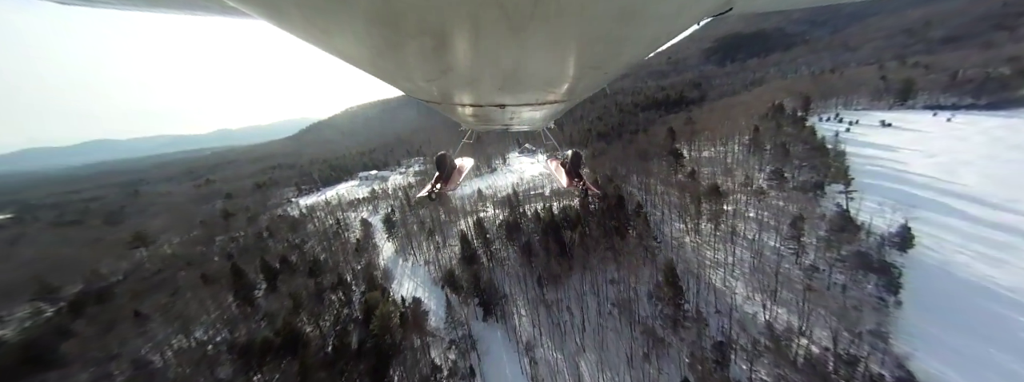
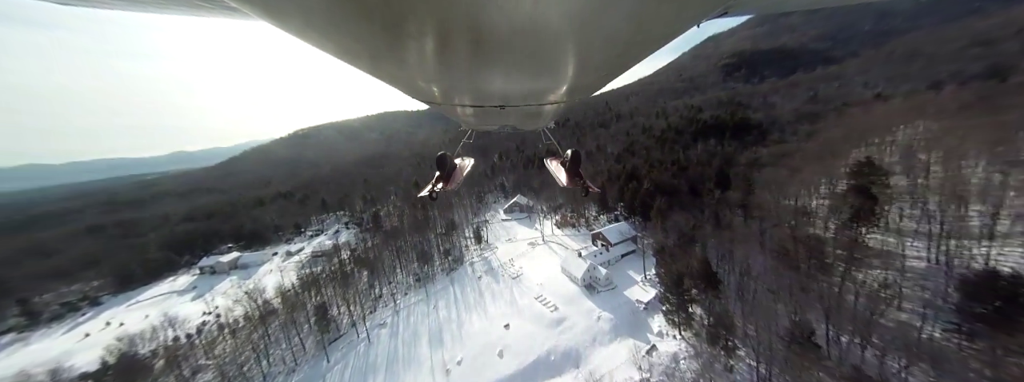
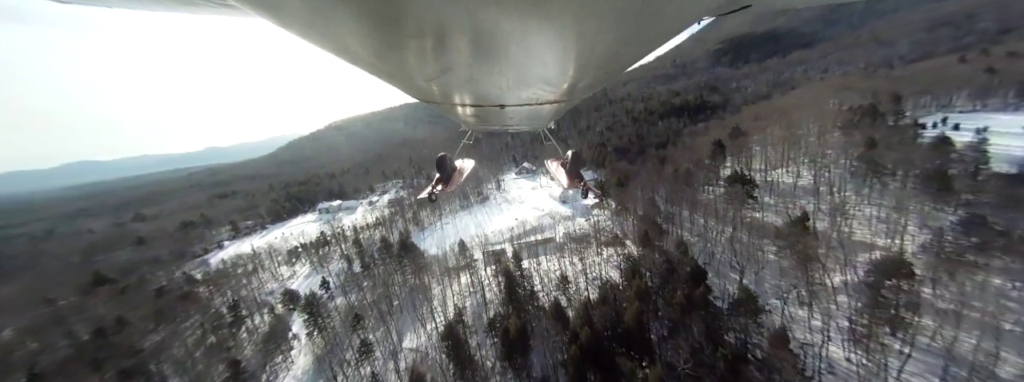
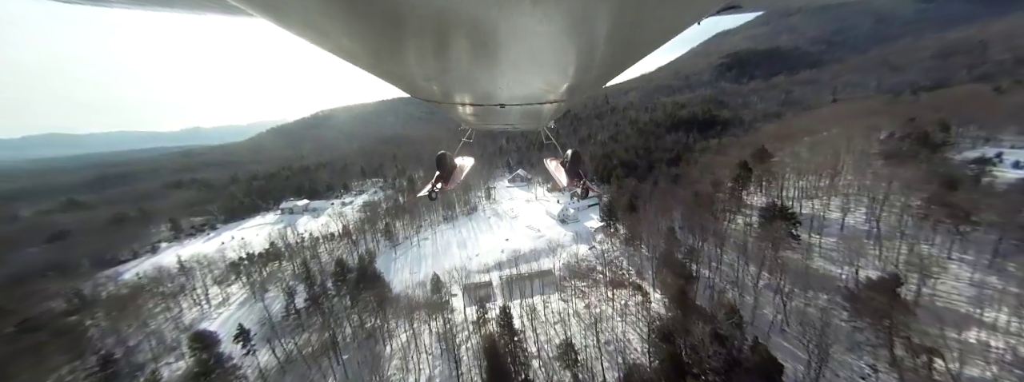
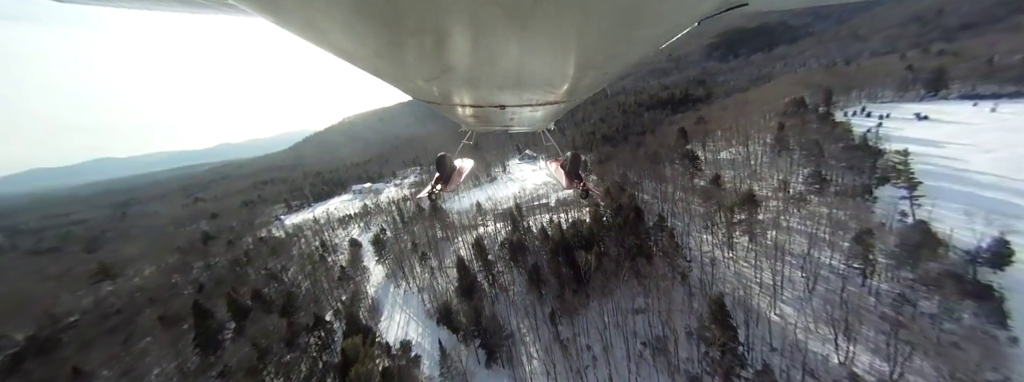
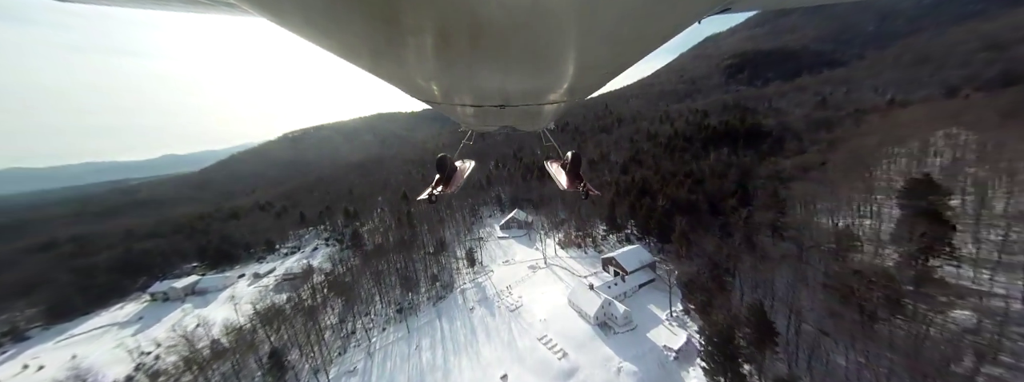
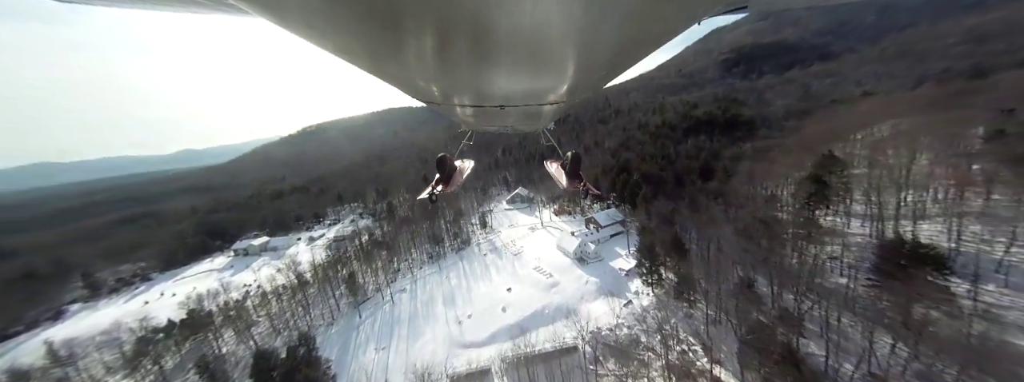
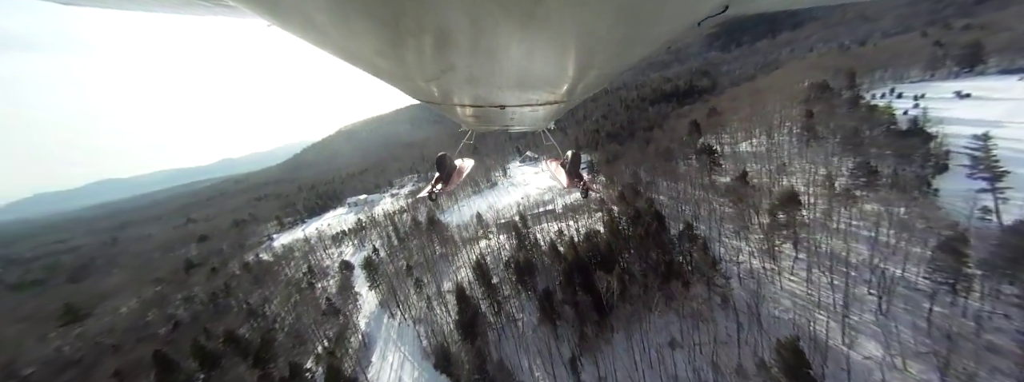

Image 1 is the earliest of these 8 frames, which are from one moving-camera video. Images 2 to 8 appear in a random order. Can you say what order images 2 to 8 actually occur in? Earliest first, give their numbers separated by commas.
5, 8, 3, 4, 7, 2, 6
